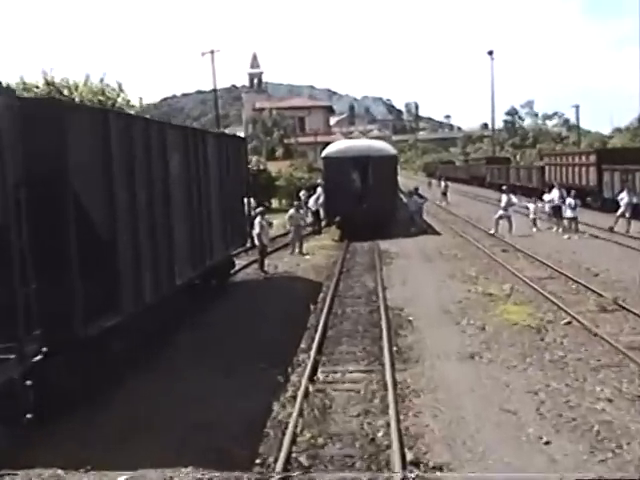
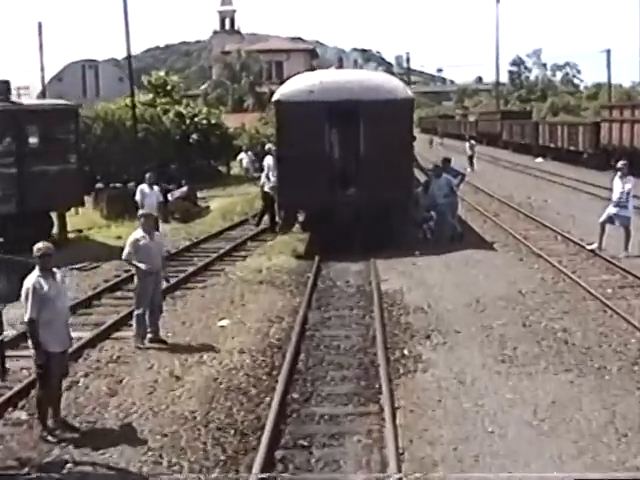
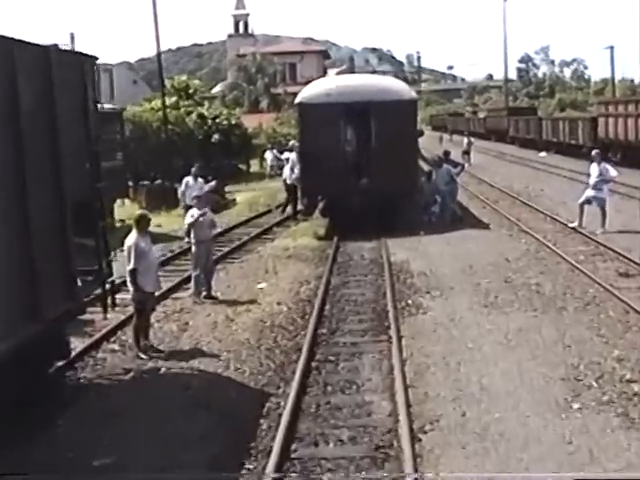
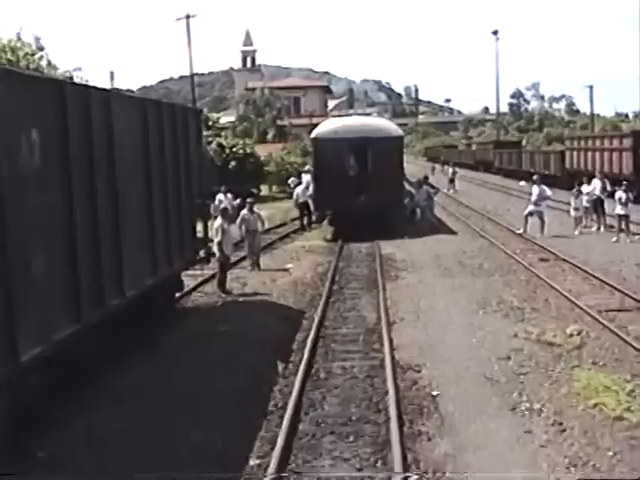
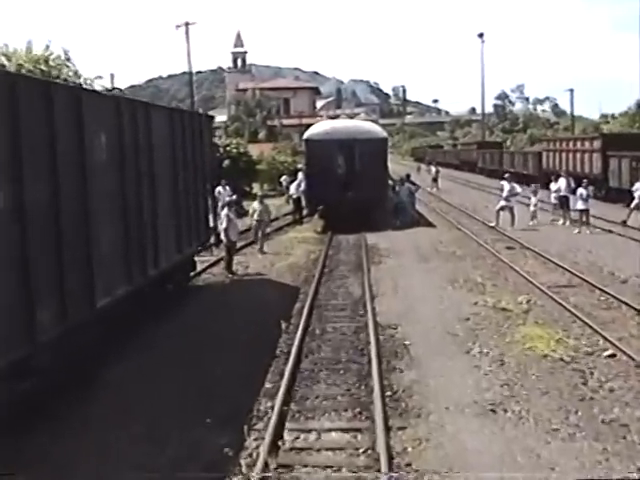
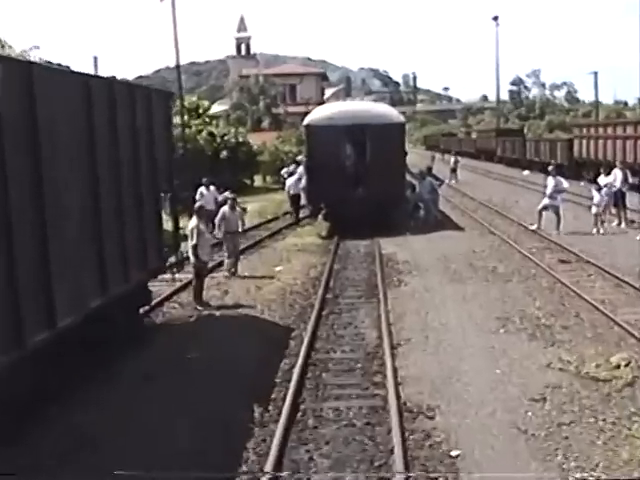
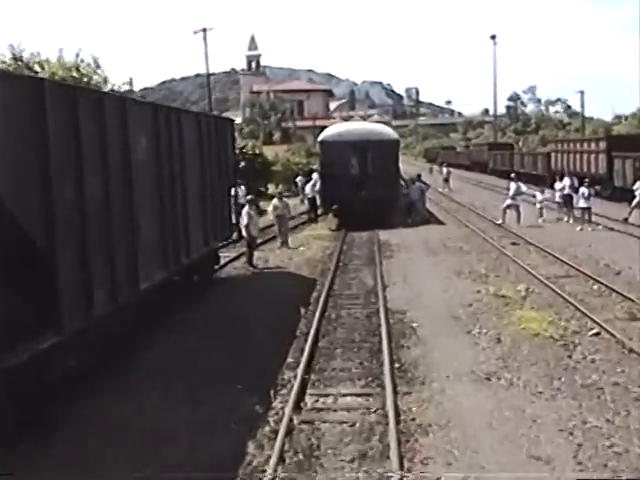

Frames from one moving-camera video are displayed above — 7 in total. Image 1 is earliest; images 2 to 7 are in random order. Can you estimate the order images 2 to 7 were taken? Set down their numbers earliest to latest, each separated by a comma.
7, 5, 4, 6, 3, 2
